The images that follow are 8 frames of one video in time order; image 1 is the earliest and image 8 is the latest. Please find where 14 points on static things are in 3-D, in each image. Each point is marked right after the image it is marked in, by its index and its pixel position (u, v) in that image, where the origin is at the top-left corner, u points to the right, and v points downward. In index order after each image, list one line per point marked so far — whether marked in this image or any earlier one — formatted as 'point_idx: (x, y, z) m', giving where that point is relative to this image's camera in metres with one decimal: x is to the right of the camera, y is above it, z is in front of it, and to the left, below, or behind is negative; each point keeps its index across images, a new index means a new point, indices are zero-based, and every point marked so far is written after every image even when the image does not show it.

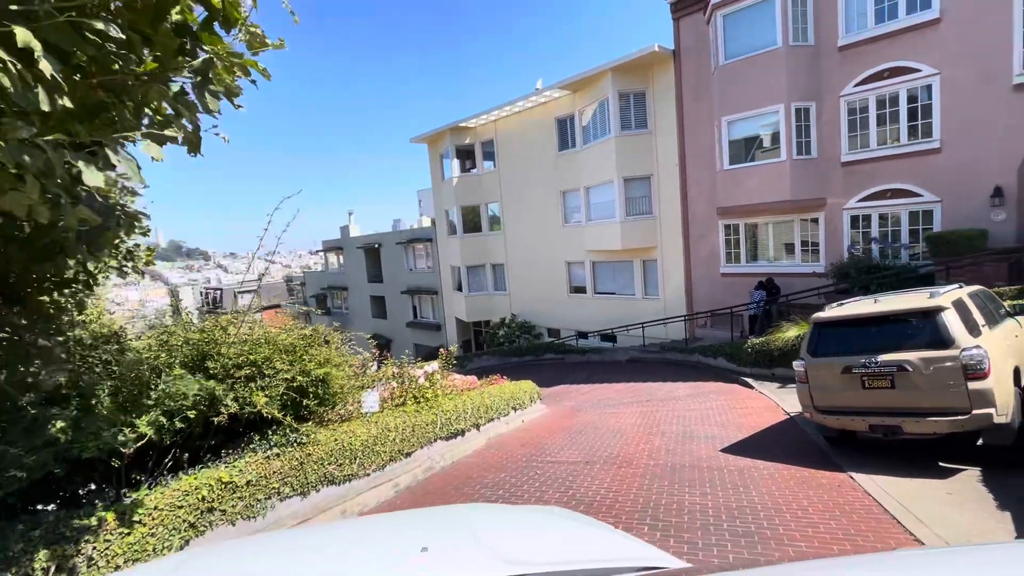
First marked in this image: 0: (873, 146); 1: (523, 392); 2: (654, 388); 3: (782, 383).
0: (+8.6, +3.4, +12.1) m
1: (+0.2, -2.0, +9.7) m
2: (+3.4, -2.4, +12.0) m
3: (+5.5, -1.9, +10.4) m
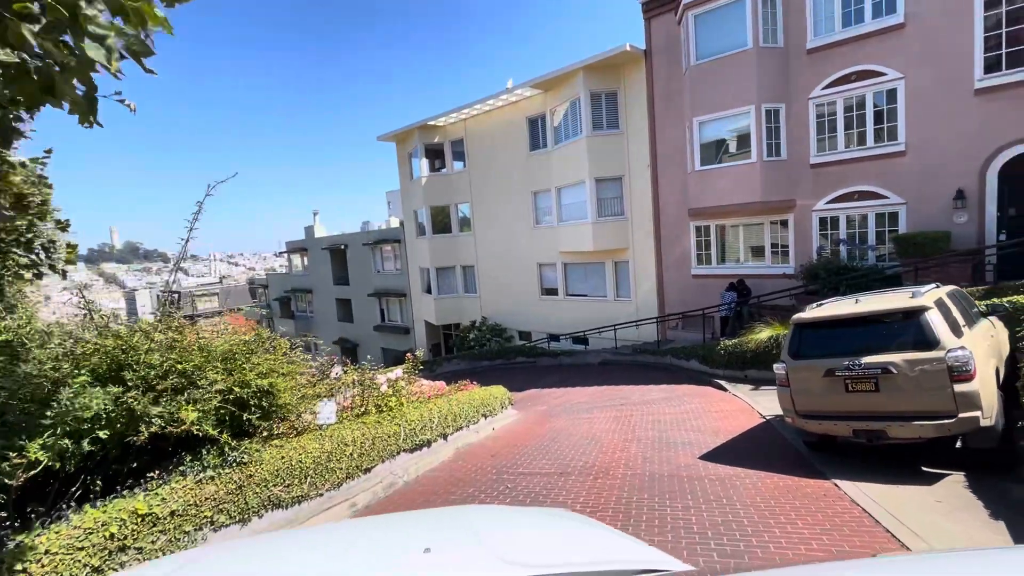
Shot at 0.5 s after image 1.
0: (+7.9, +3.4, +12.2) m
1: (-0.3, -2.0, +9.3) m
2: (+2.7, -2.4, +11.8) m
3: (+4.9, -2.0, +10.3) m
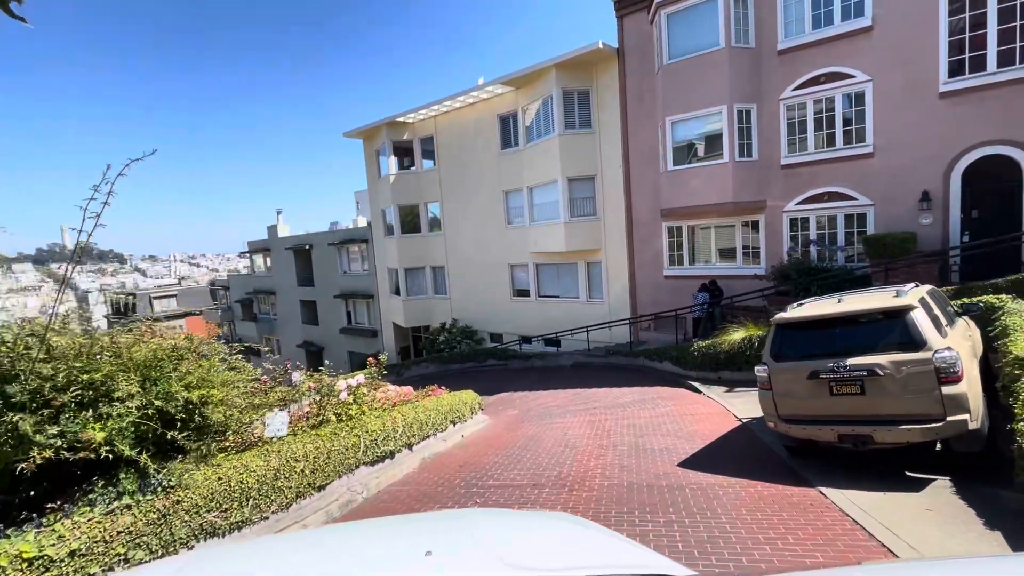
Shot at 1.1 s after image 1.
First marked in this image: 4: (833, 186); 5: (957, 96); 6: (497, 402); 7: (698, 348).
0: (+7.2, +3.4, +12.3) m
1: (-0.9, -2.0, +8.8) m
2: (+2.0, -2.4, +11.6) m
3: (+4.3, -2.0, +10.2) m
4: (+7.6, +2.4, +12.0) m
5: (+9.2, +4.0, +10.5) m
6: (-0.4, -3.0, +13.2) m
7: (+4.1, -1.3, +11.3) m
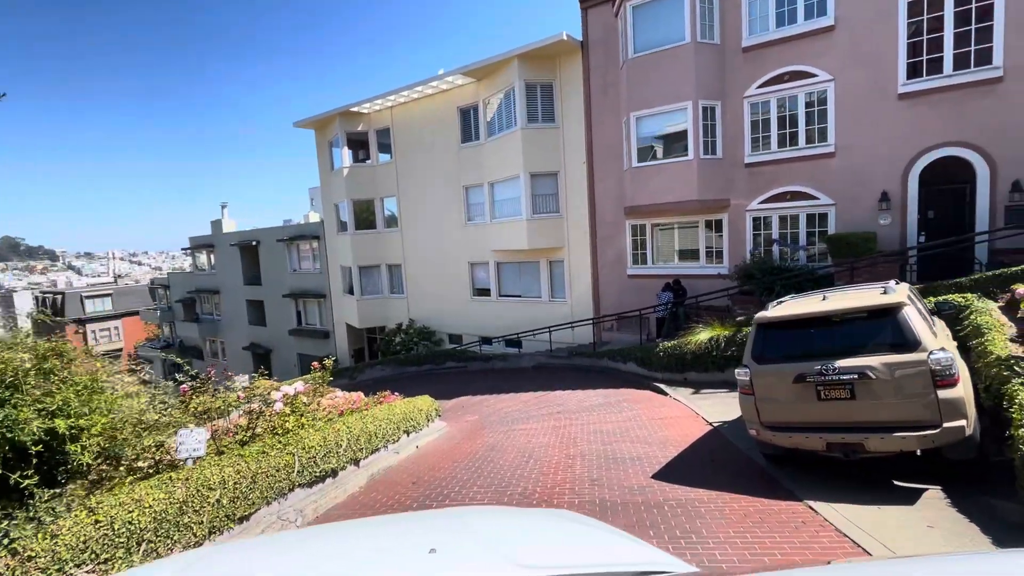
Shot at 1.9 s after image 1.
0: (+6.3, +3.4, +12.2) m
1: (-1.5, -2.0, +8.1) m
2: (+1.1, -2.4, +11.1) m
3: (+3.6, -2.0, +9.9) m
4: (+6.7, +2.4, +12.0) m
5: (+8.4, +4.0, +10.6) m
6: (-1.4, -2.9, +12.5) m
7: (+3.3, -1.3, +10.9) m
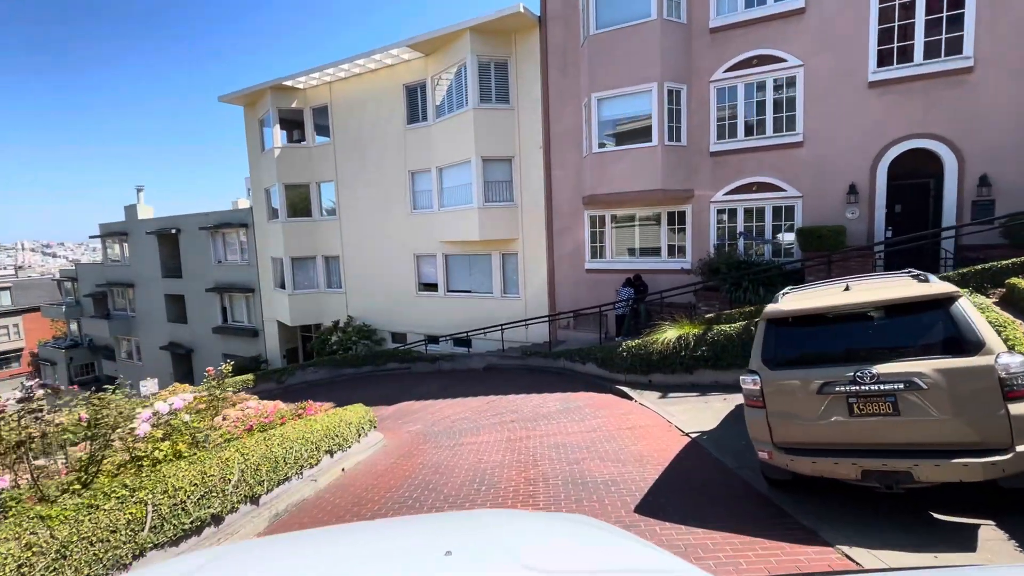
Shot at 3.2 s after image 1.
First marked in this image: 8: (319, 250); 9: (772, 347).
0: (+5.2, +3.5, +11.6) m
1: (-2.2, -1.8, +6.8) m
2: (+0.1, -2.3, +9.9) m
3: (+2.7, -1.8, +9.0) m
4: (+5.6, +2.5, +11.4) m
5: (+7.5, +4.1, +10.2) m
6: (-2.5, -2.8, +11.1) m
7: (+2.3, -1.2, +10.0) m
8: (-7.3, +1.5, +19.2) m
9: (+2.0, -0.5, +3.9) m
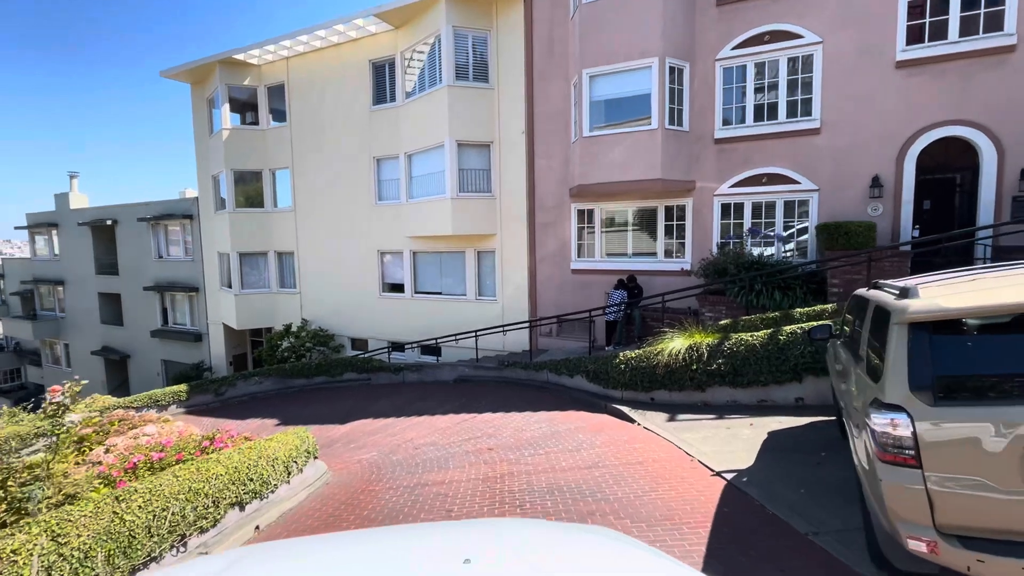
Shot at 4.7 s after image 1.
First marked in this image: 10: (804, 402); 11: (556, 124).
0: (+4.8, +3.4, +10.3) m
1: (-2.4, -1.7, +5.0) m
2: (-0.3, -2.2, +8.3) m
3: (+2.3, -1.9, +7.5) m
4: (+5.2, +2.4, +10.1) m
5: (+7.2, +4.0, +9.0) m
6: (-3.0, -2.7, +9.3) m
7: (+1.9, -1.2, +8.5) m
8: (-8.2, +1.5, +17.2) m
9: (+2.0, -0.4, +2.4) m
10: (+4.0, -1.6, +6.9) m
11: (+1.1, +3.9, +12.1) m
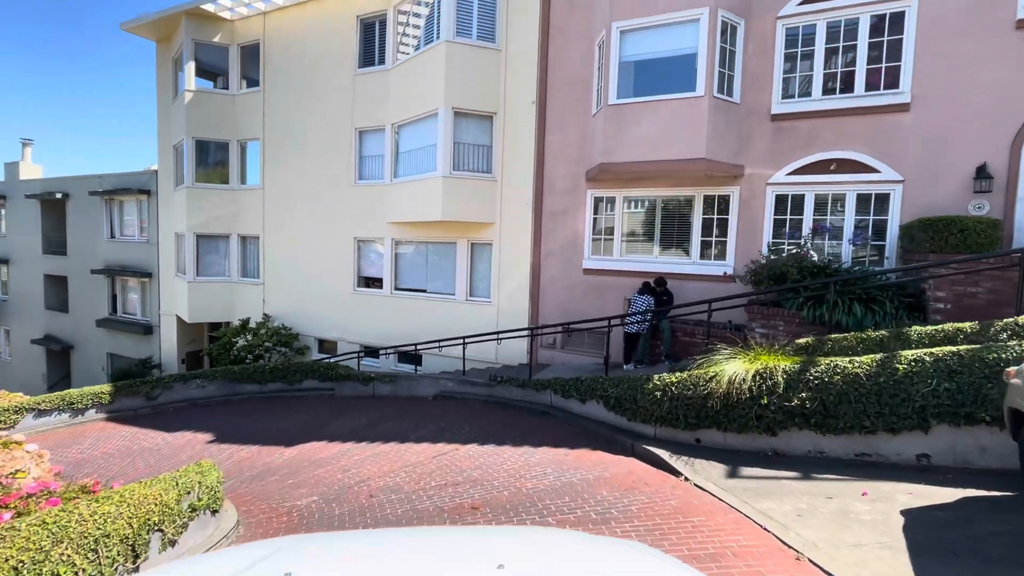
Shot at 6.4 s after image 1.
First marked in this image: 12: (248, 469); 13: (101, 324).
0: (+5.0, +3.2, +8.3) m
1: (-2.4, -1.4, +2.8) m
2: (-0.3, -2.1, +6.1) m
3: (+2.3, -1.9, +5.4) m
4: (+5.3, +2.2, +8.1) m
5: (+7.4, +3.7, +7.1) m
6: (-3.1, -2.5, +7.0) m
7: (+1.9, -1.2, +6.4) m
8: (-8.2, +1.8, +14.9) m
9: (+2.1, -0.3, +0.3) m
10: (+4.0, -1.6, +4.8) m
11: (+1.2, +3.9, +10.1) m
12: (-3.9, -2.7, +7.5) m
13: (-14.6, -1.3, +17.9) m
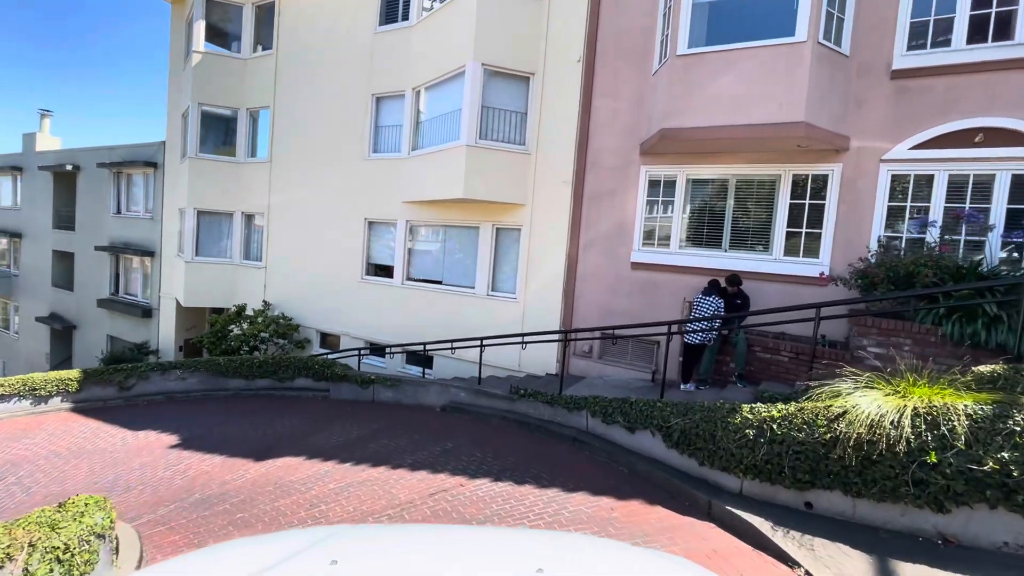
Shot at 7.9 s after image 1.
0: (+5.5, +3.0, +6.3) m
1: (-2.3, -1.1, +1.1) m
2: (-0.1, -2.0, +4.3) m
3: (+2.4, -1.8, +3.4) m
4: (+5.9, +2.1, +6.1) m
5: (+7.9, +3.4, +5.0) m
6: (-2.9, -2.2, +5.4) m
7: (+2.1, -1.1, +4.5) m
8: (-7.3, +2.2, +13.6) m
9: (+2.1, -0.2, -1.5) m
10: (+4.1, -1.7, +2.8) m
11: (+1.9, +3.9, +8.3) m
12: (-3.7, -2.4, +5.9) m
13: (-13.7, -0.5, +16.9) m
